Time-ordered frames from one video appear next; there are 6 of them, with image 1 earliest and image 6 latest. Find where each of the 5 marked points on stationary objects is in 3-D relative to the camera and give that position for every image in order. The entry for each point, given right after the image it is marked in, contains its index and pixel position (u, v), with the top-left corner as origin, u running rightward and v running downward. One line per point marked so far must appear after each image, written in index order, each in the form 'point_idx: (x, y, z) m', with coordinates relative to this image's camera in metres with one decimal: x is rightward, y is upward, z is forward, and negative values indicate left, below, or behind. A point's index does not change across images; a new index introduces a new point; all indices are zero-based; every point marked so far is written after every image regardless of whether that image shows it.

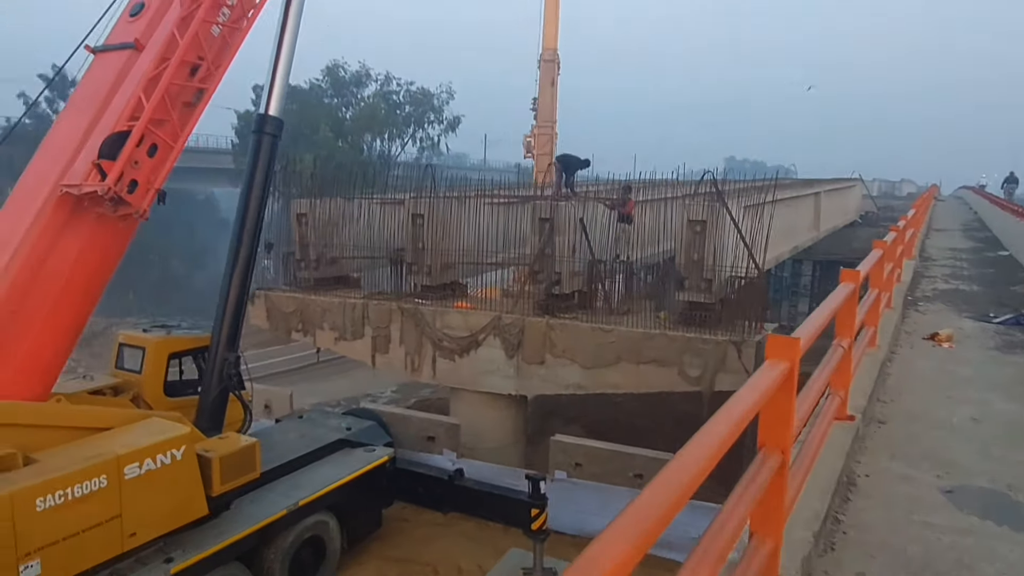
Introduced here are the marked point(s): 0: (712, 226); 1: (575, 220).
0: (+3.2, +1.0, +11.2) m
1: (+1.1, +1.2, +12.2) m
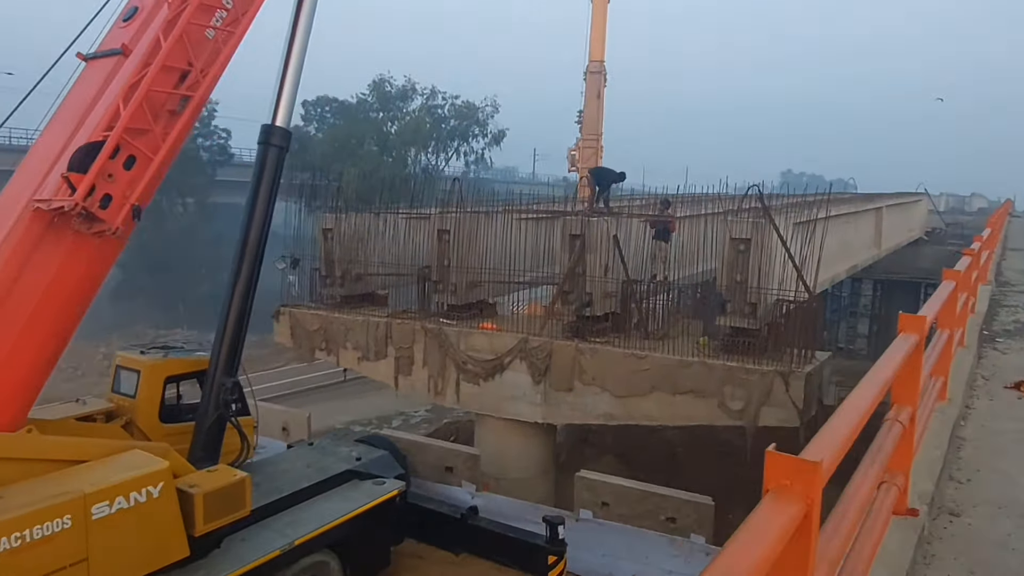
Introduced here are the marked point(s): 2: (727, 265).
0: (+3.6, +0.6, +10.3) m
1: (+1.6, +0.9, +11.4) m
2: (+3.2, +0.3, +10.5) m
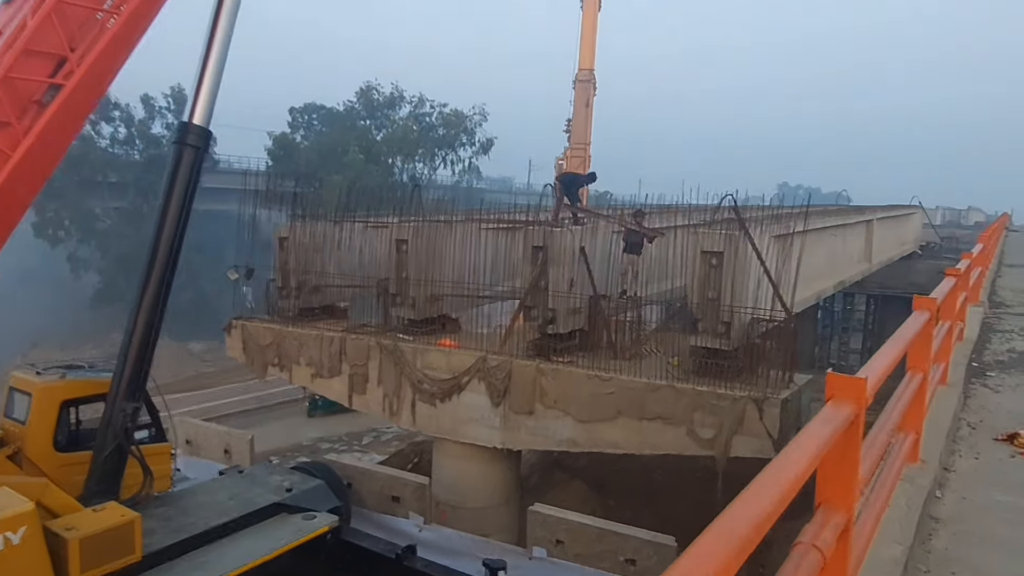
0: (+3.0, +0.4, +9.5) m
1: (+1.0, +0.6, +10.7) m
2: (+2.6, +0.1, +9.7) m
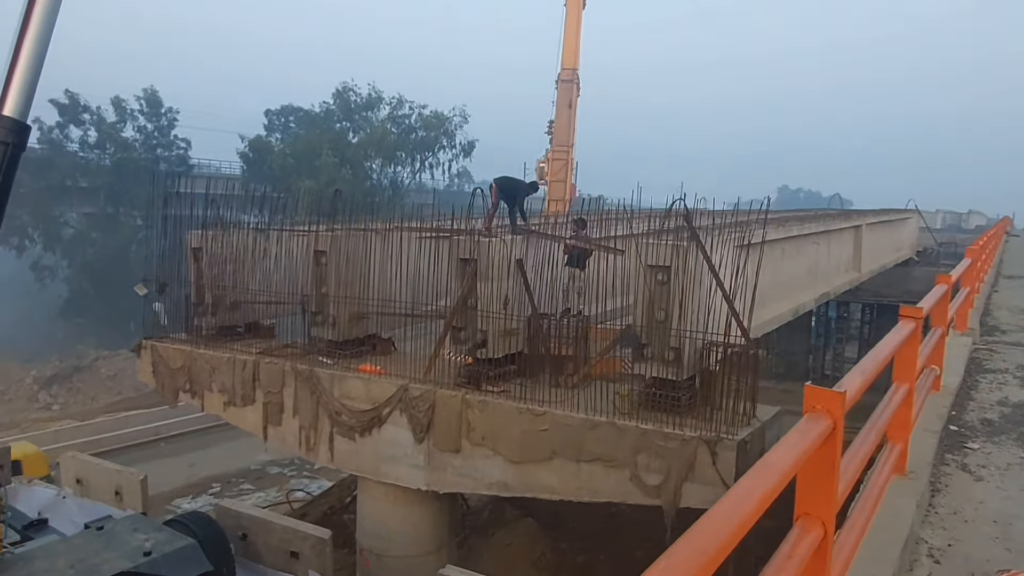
0: (+2.0, +0.2, +8.1) m
1: (0.0, +0.4, +9.3) m
2: (+1.6, -0.1, +8.4) m
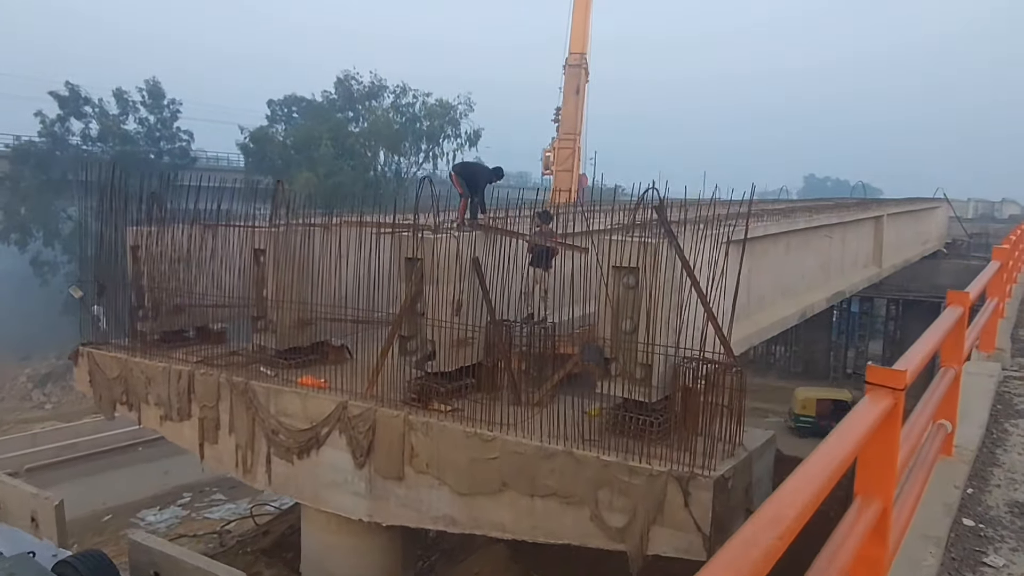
0: (+1.4, +0.1, +6.9) m
1: (-0.6, +0.3, +8.1) m
2: (+1.0, -0.2, +7.1) m
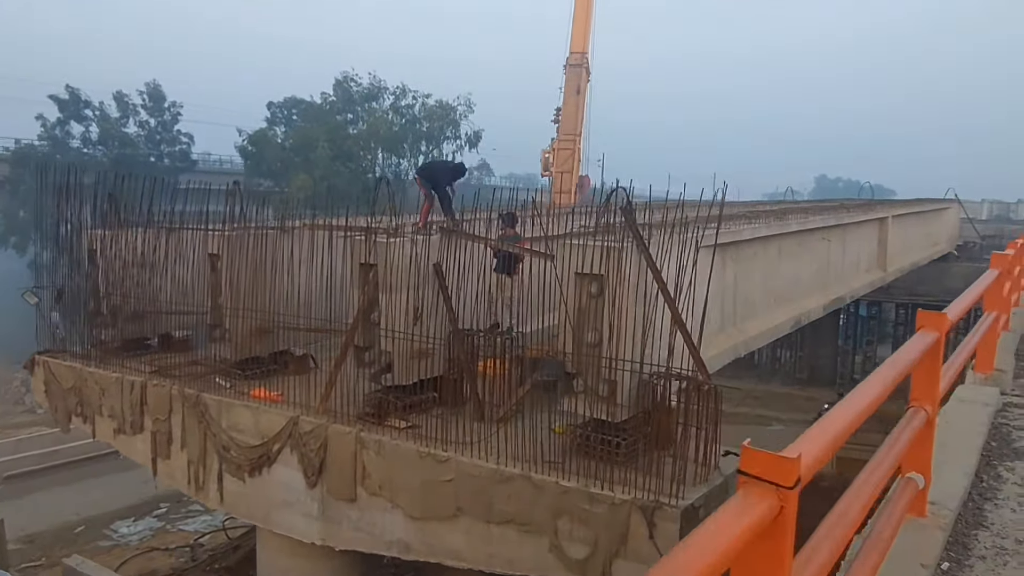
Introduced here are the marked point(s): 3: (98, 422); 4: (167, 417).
0: (+1.0, 0.0, +6.3) m
1: (-1.0, +0.3, +7.6) m
2: (+0.6, -0.3, +6.5) m
3: (-5.8, -1.8, +9.7) m
4: (-4.4, -1.6, +8.8) m
